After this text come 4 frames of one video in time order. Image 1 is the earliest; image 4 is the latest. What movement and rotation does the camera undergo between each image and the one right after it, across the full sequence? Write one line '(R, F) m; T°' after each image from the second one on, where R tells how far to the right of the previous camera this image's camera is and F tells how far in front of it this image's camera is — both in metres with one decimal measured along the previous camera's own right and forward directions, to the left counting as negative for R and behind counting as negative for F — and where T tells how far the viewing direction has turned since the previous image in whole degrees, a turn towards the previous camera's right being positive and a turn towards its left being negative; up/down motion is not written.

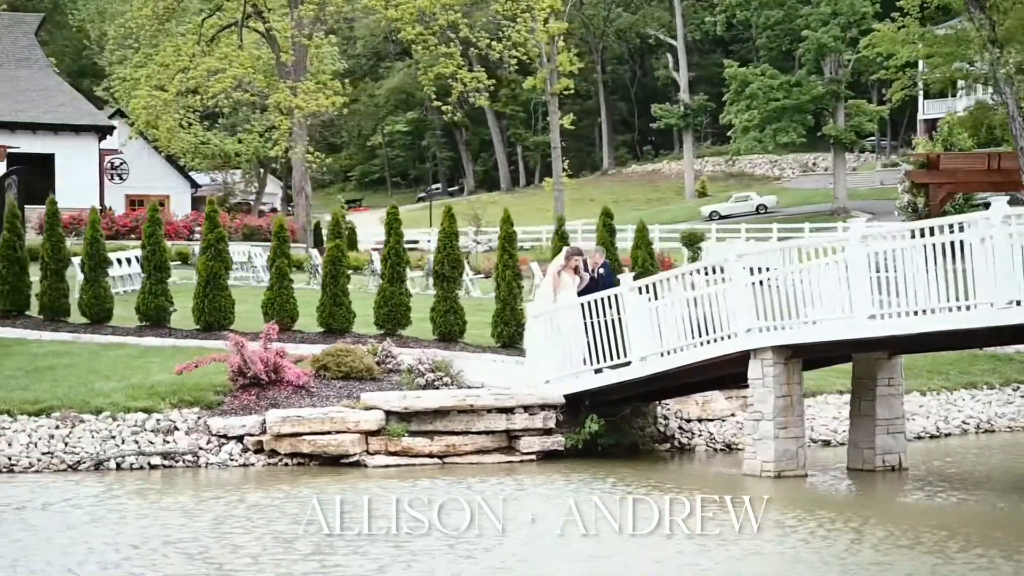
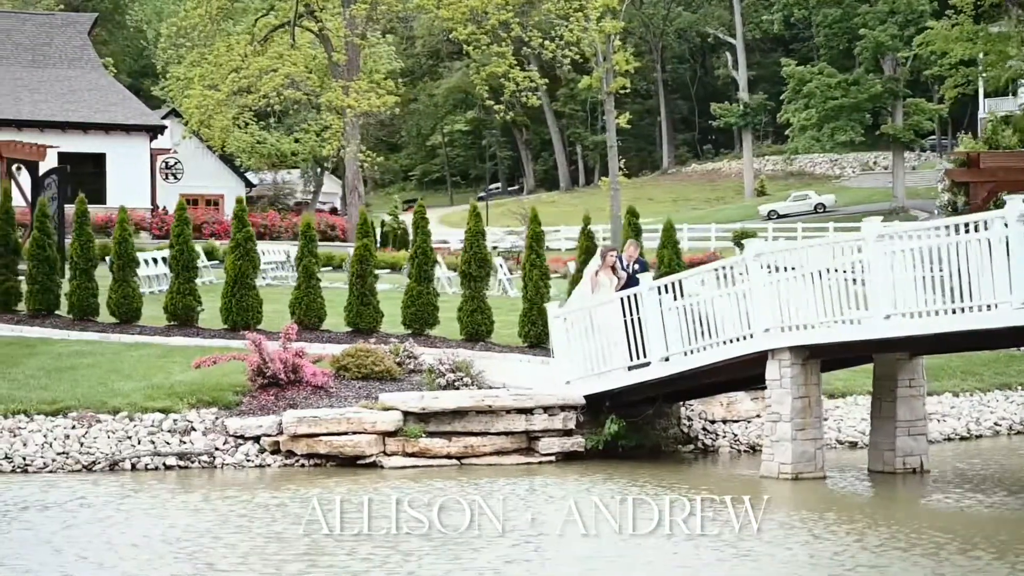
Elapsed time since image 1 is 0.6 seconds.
(+0.5, +0.2) m; -2°
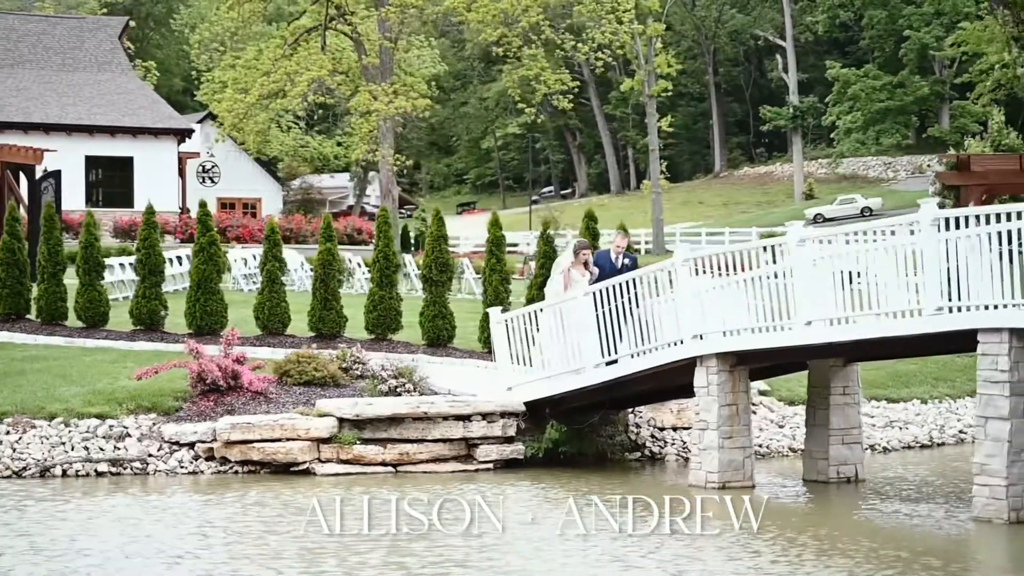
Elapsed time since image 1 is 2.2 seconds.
(+1.3, +0.3) m; -2°
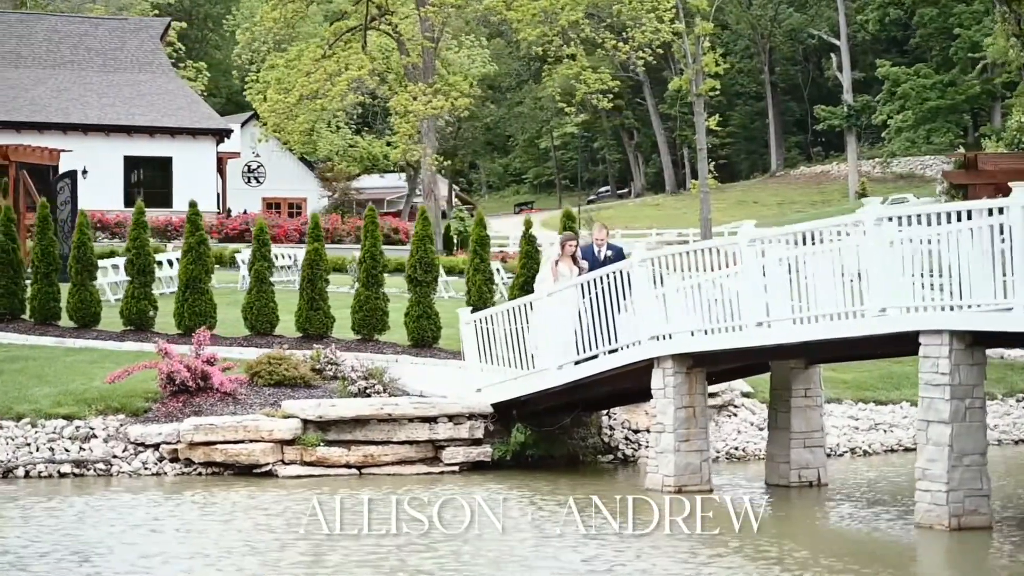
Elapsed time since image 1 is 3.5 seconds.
(+1.0, +0.2) m; -2°
